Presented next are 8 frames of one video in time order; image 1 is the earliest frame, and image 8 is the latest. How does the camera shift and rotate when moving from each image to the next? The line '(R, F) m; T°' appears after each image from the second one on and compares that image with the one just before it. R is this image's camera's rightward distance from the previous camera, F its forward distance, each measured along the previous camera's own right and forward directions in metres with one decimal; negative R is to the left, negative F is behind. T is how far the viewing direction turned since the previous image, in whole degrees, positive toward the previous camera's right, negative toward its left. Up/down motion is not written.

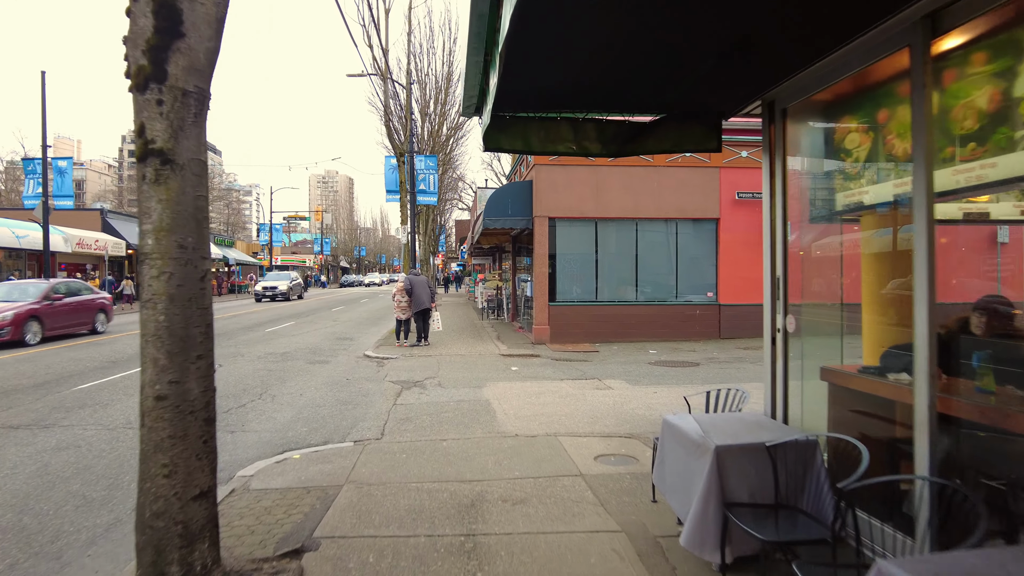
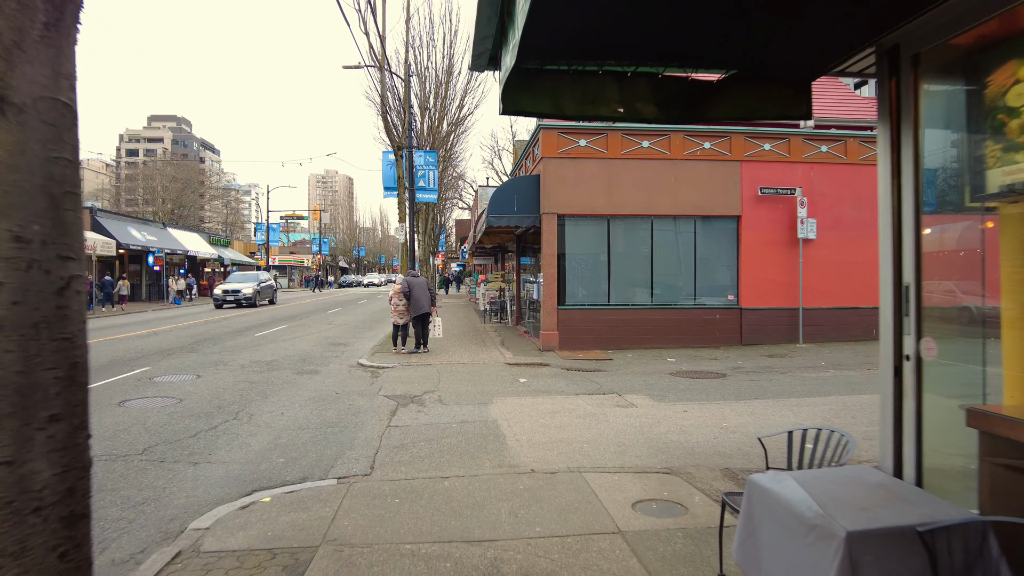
(-0.1, +1.0) m; 0°
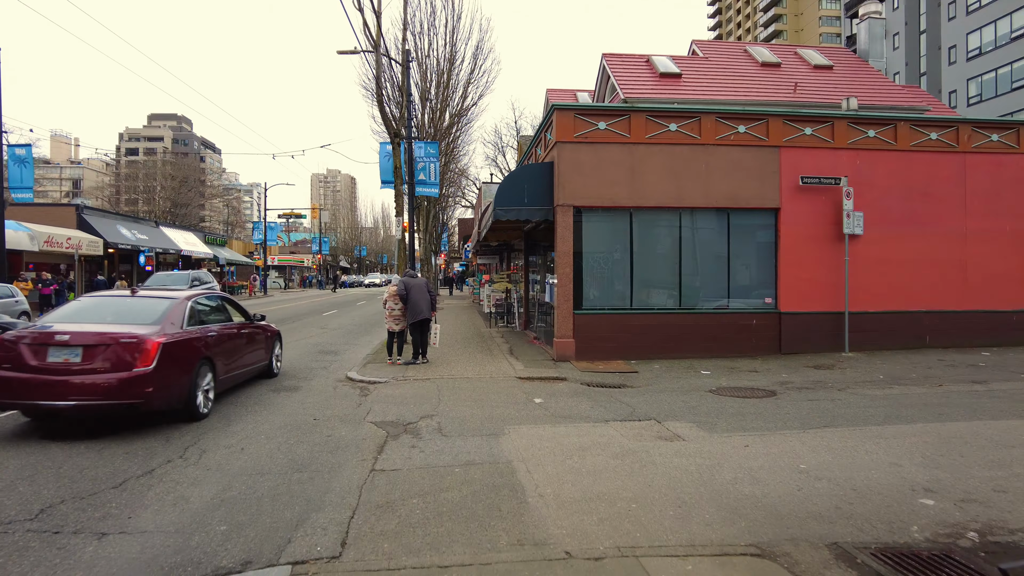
(-0.1, +1.5) m; 0°
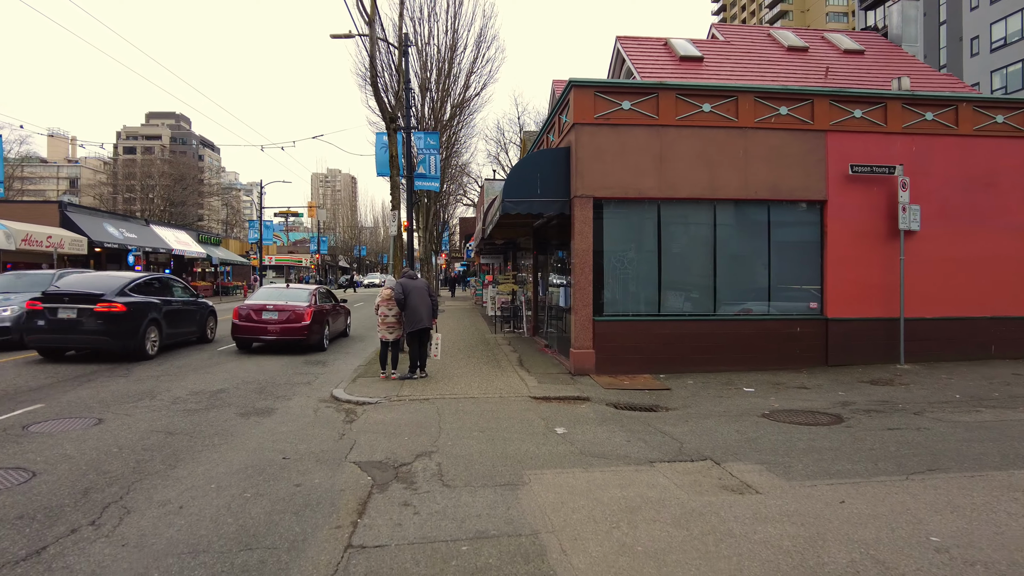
(-0.1, +1.4) m; 0°
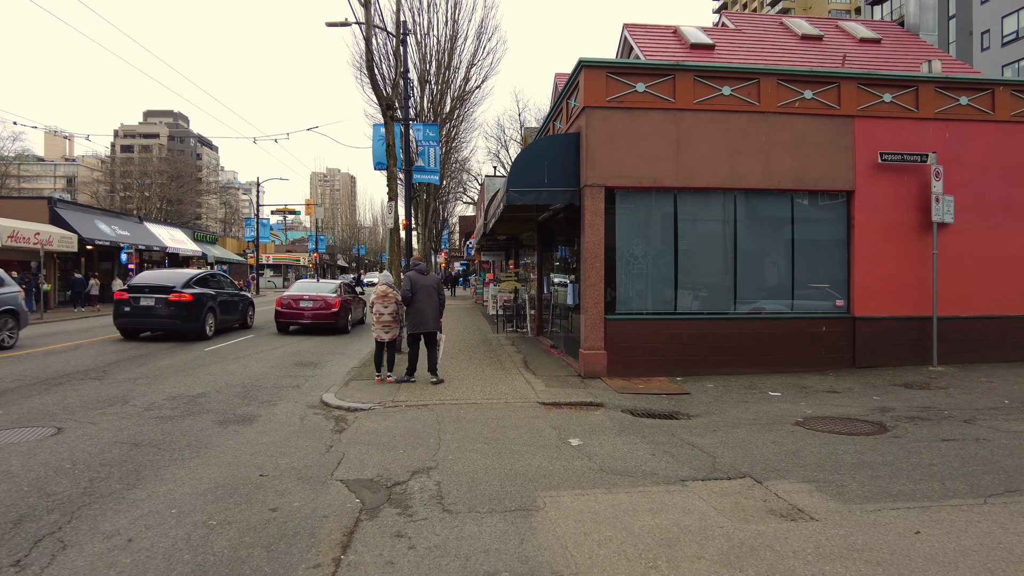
(-0.1, +0.7) m; 0°
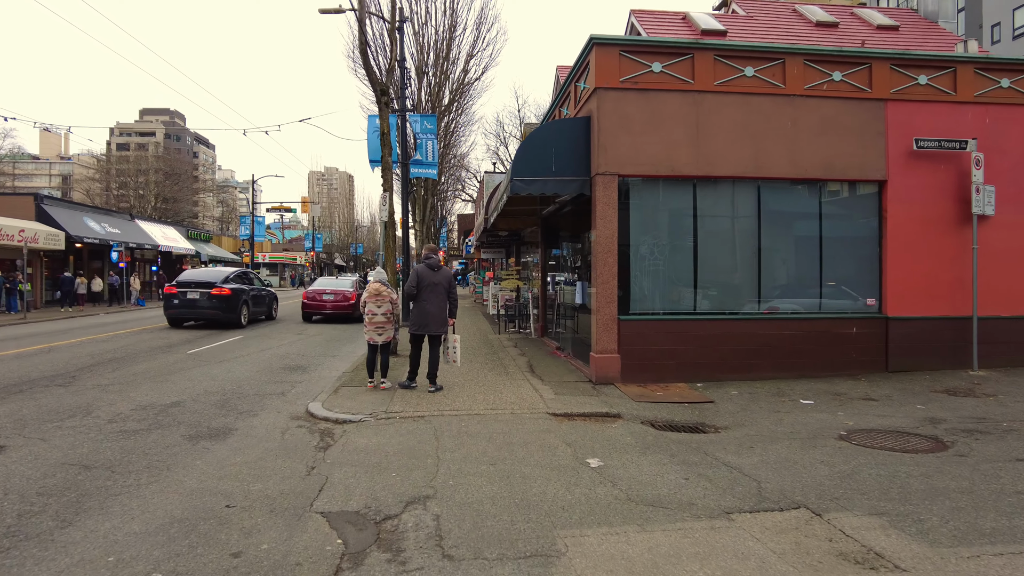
(-0.1, +0.8) m; 0°
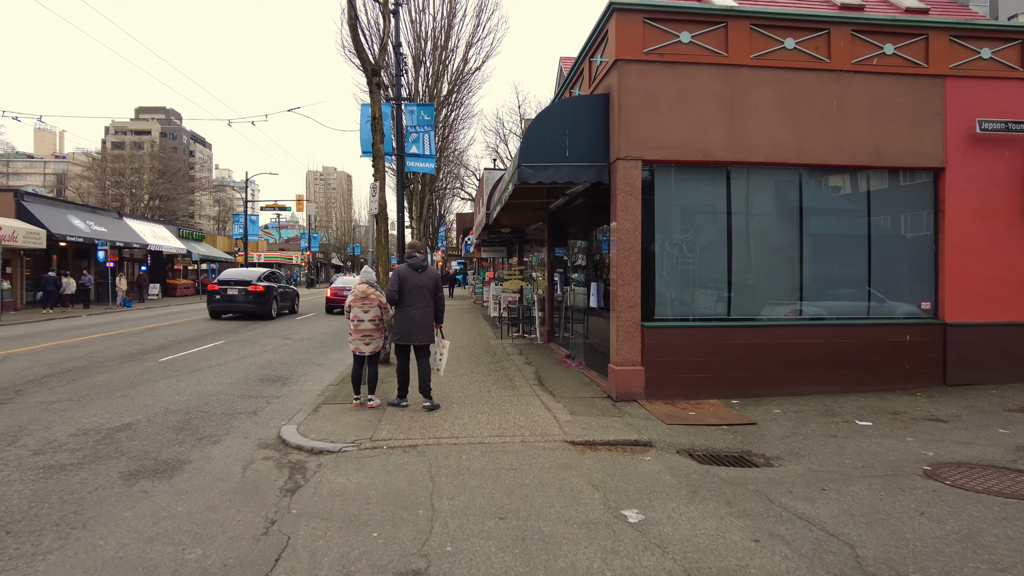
(-0.1, +1.1) m; 0°
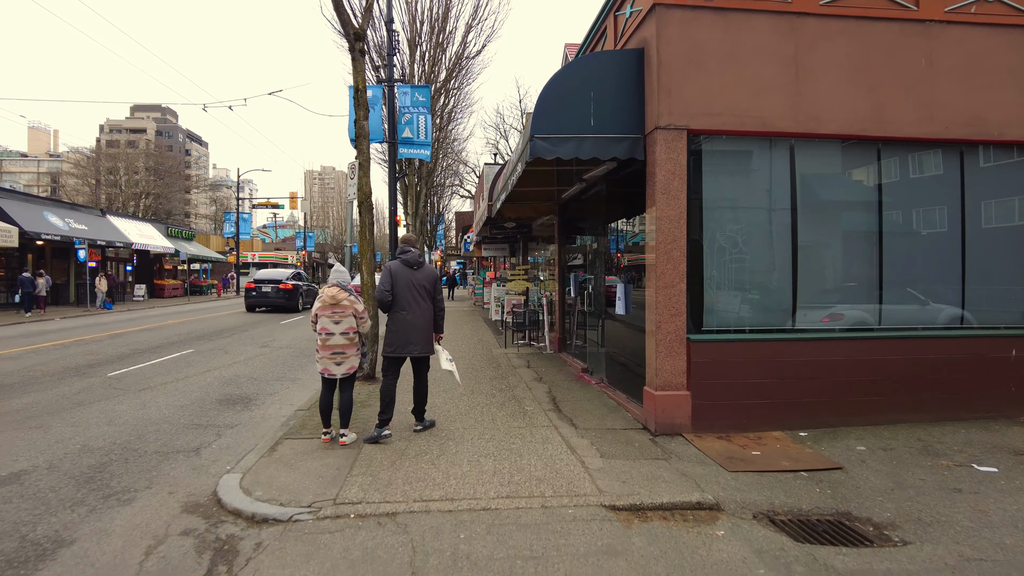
(-0.1, +1.5) m; 0°
